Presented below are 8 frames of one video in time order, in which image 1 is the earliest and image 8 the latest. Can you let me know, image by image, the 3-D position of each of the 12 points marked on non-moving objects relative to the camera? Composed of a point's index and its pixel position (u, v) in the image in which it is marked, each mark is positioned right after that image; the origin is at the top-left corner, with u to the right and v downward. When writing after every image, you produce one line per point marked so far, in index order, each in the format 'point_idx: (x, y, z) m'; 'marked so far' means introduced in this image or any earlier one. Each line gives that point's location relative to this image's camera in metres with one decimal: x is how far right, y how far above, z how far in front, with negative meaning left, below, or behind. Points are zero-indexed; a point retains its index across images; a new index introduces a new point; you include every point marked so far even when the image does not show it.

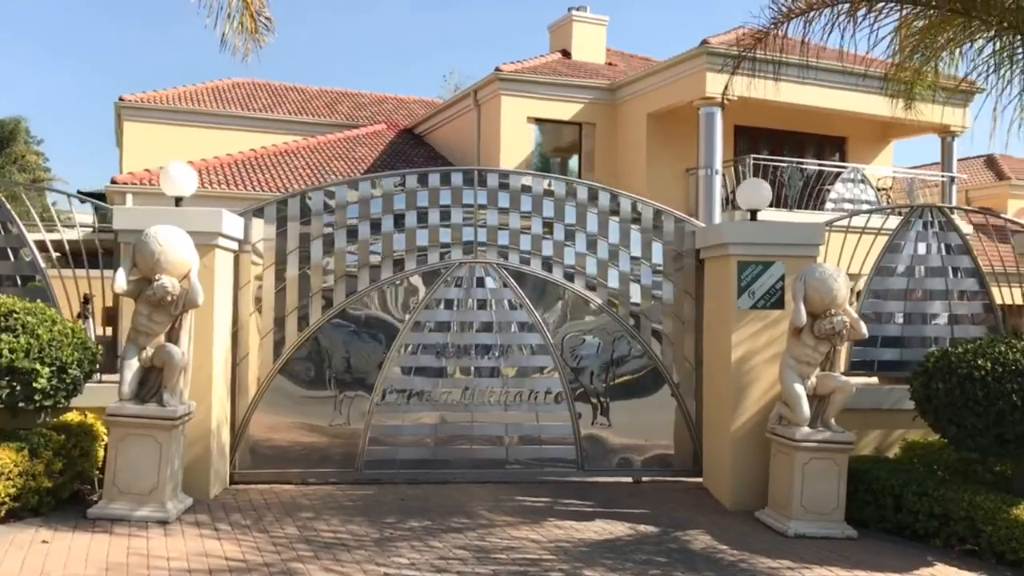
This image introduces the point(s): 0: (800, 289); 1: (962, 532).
0: (+2.2, 0.0, +6.9) m
1: (+3.2, -1.8, +6.5) m
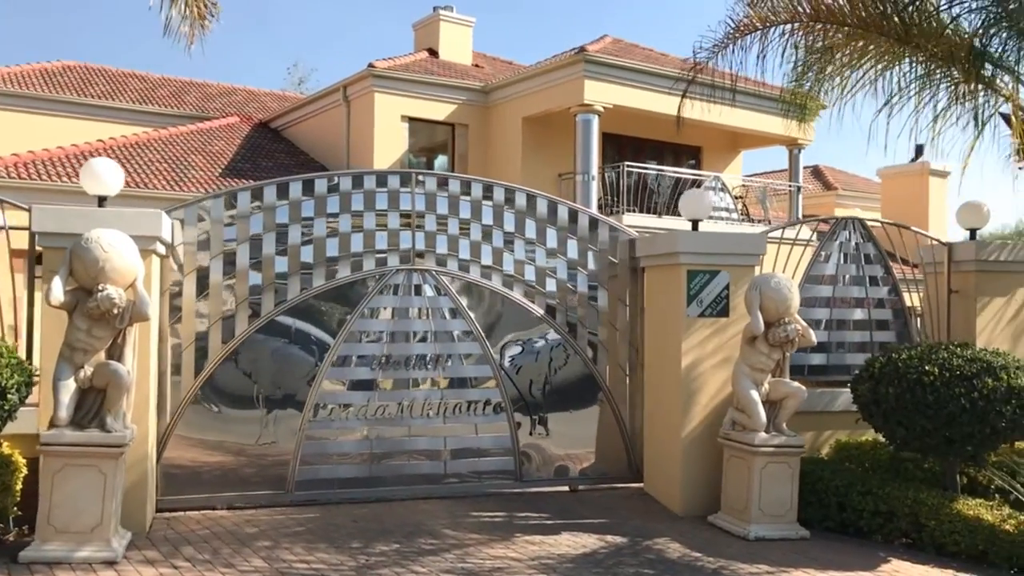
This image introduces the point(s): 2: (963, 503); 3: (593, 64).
0: (+1.9, -0.1, +7.1) m
1: (+3.0, -1.8, +6.9) m
2: (+3.4, -1.6, +6.8) m
3: (+1.6, +4.3, +17.5) m
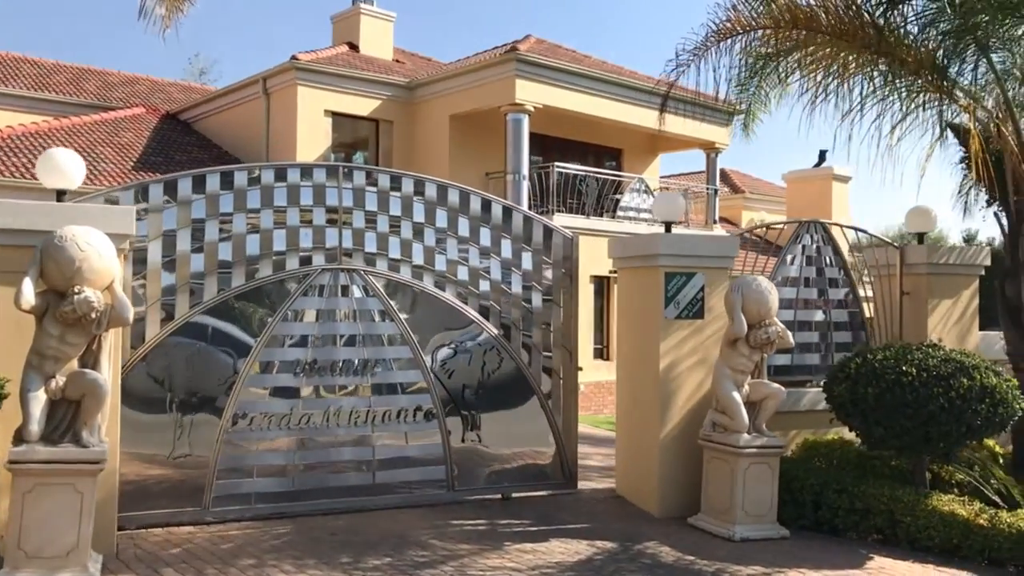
0: (+1.8, -0.1, +7.2) m
1: (+2.9, -1.8, +7.1) m
2: (+3.3, -1.6, +7.1) m
3: (+0.3, +4.3, +17.4) m
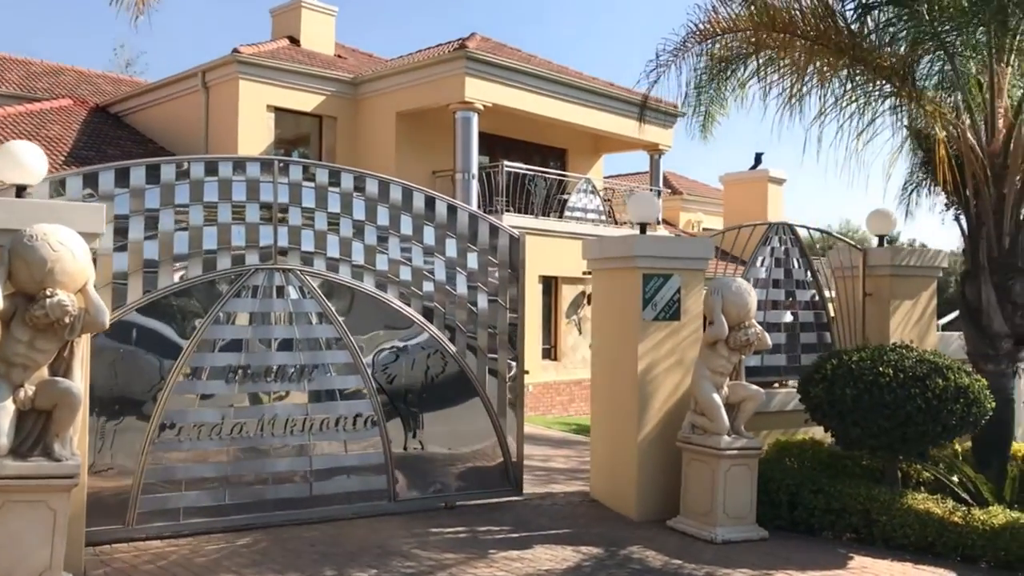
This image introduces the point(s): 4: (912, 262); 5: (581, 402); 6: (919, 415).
0: (+1.6, -0.1, +7.2) m
1: (+2.7, -1.9, +7.2) m
2: (+3.2, -1.7, +7.2) m
3: (-0.7, +4.3, +17.2) m
4: (+4.0, +0.3, +9.1) m
5: (+1.4, -2.3, +18.5) m
6: (+3.0, -0.9, +6.8) m
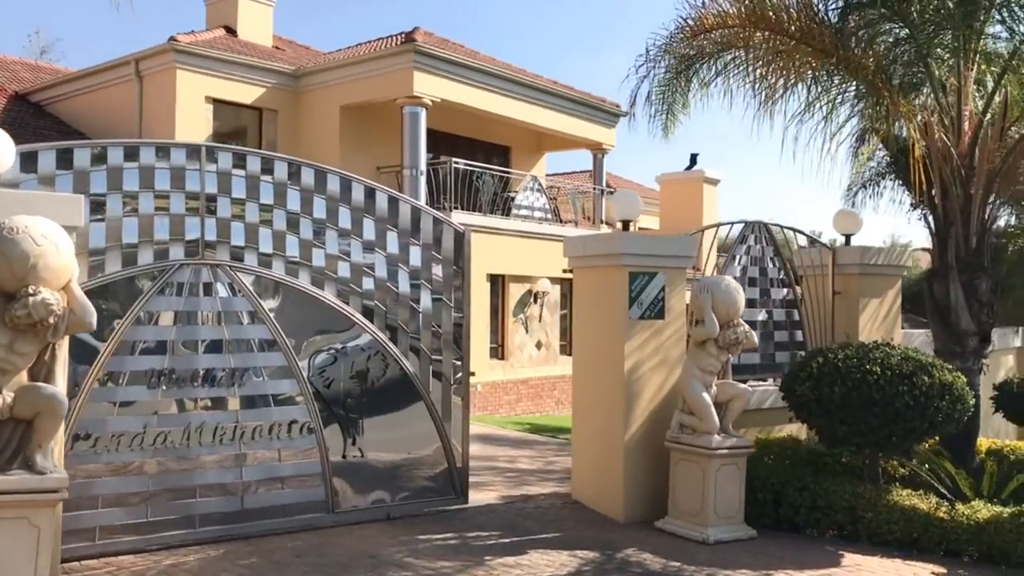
0: (+1.5, -0.1, +7.1) m
1: (+2.6, -1.8, +7.2) m
2: (+3.1, -1.7, +7.3) m
3: (-1.7, +4.3, +16.9) m
4: (+3.7, +0.3, +9.2) m
5: (+0.3, -2.3, +18.4) m
6: (+3.0, -0.9, +6.8) m
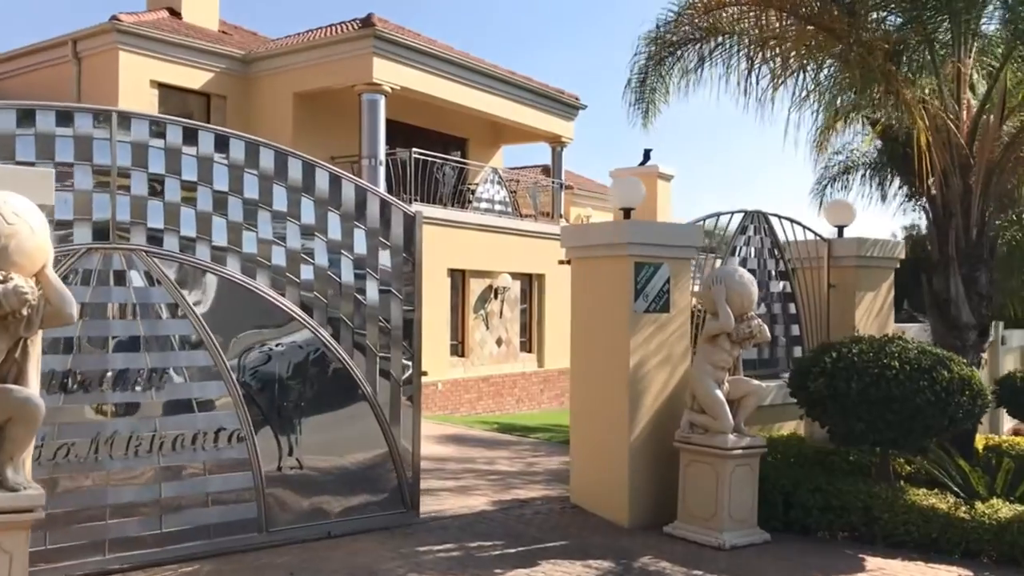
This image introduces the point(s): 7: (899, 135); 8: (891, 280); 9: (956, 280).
0: (+1.5, 0.0, +6.7) m
1: (+2.6, -1.8, +6.9) m
2: (+3.1, -1.6, +7.0) m
3: (-2.3, +4.4, +16.3) m
4: (+3.6, +0.3, +9.0) m
5: (-0.5, -2.2, +17.9) m
6: (+3.0, -0.9, +6.5) m
7: (+3.8, +1.5, +8.9) m
8: (+3.9, +0.1, +9.3) m
9: (+4.1, +0.1, +8.4) m
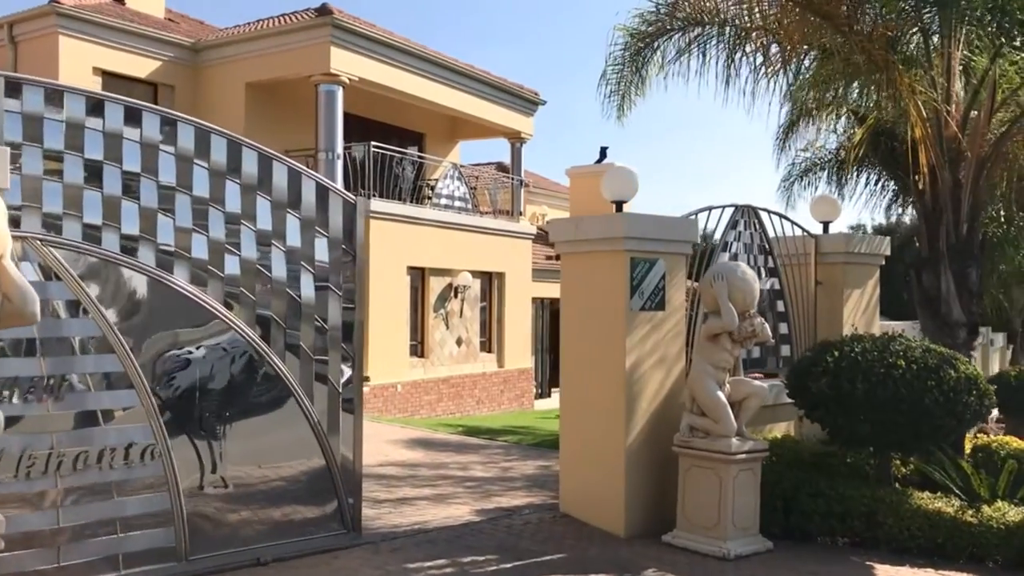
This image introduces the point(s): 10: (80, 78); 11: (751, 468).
0: (+1.5, 0.0, +6.4) m
1: (+2.6, -1.8, +6.7) m
2: (+3.0, -1.6, +6.8) m
3: (-3.0, +4.5, +15.7) m
4: (+3.4, +0.4, +8.8) m
5: (-1.2, -2.2, +17.4) m
6: (+3.0, -0.8, +6.3) m
7: (+3.6, +1.5, +8.7) m
8: (+3.7, +0.1, +9.1) m
9: (+3.9, +0.1, +8.2) m
10: (-7.1, +3.5, +15.0) m
11: (+1.7, -1.3, +6.4) m
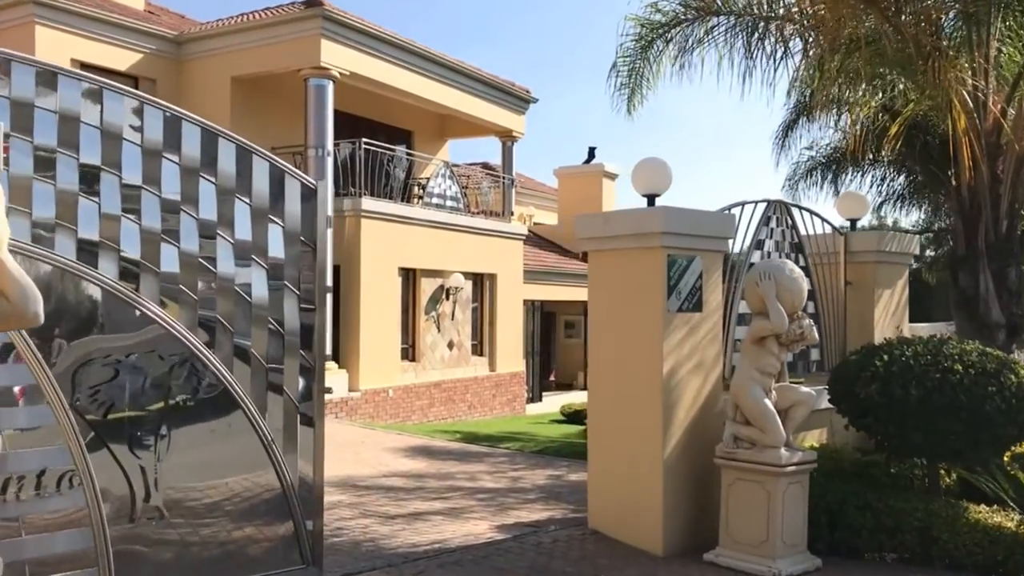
0: (+1.7, 0.0, +6.0) m
1: (+2.8, -1.8, +6.3) m
2: (+3.2, -1.6, +6.4) m
3: (-3.0, +4.4, +15.1) m
4: (+3.5, +0.4, +8.4) m
5: (-1.3, -2.2, +16.9) m
6: (+3.2, -0.8, +5.9) m
7: (+3.7, +1.5, +8.4) m
8: (+3.8, +0.1, +8.7) m
9: (+4.1, +0.1, +7.8) m
10: (-7.2, +3.4, +14.3) m
11: (+1.9, -1.3, +6.0) m
